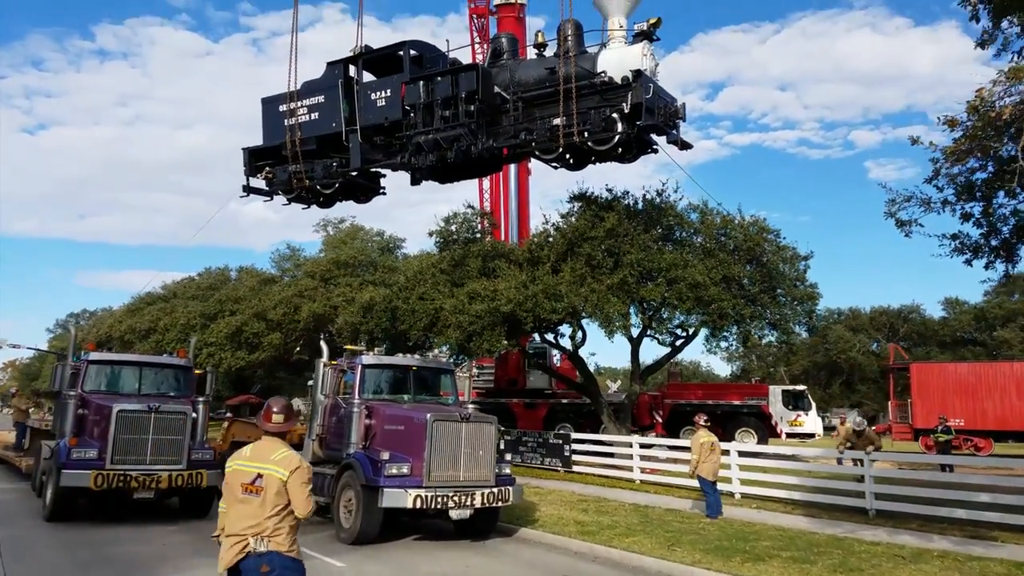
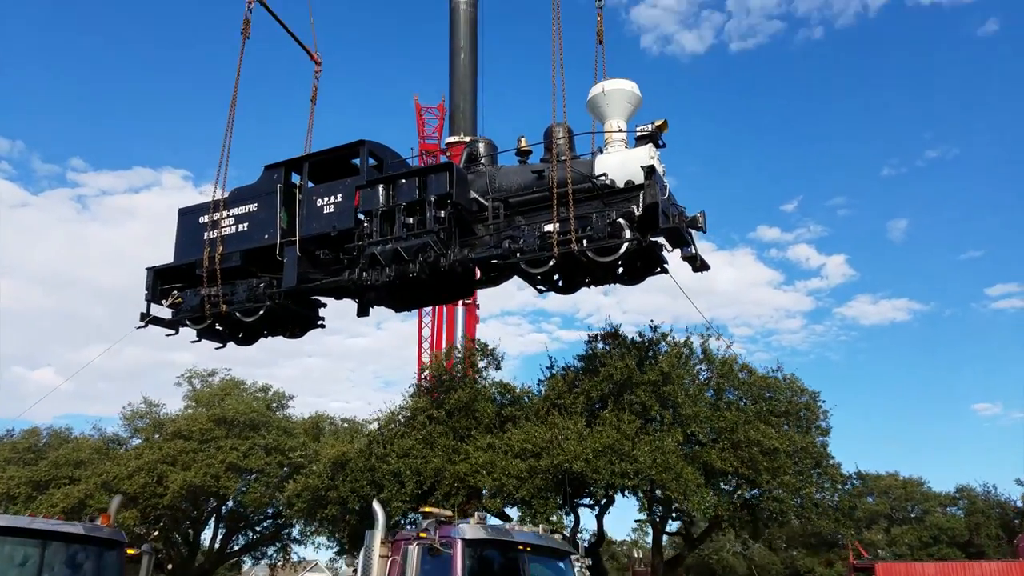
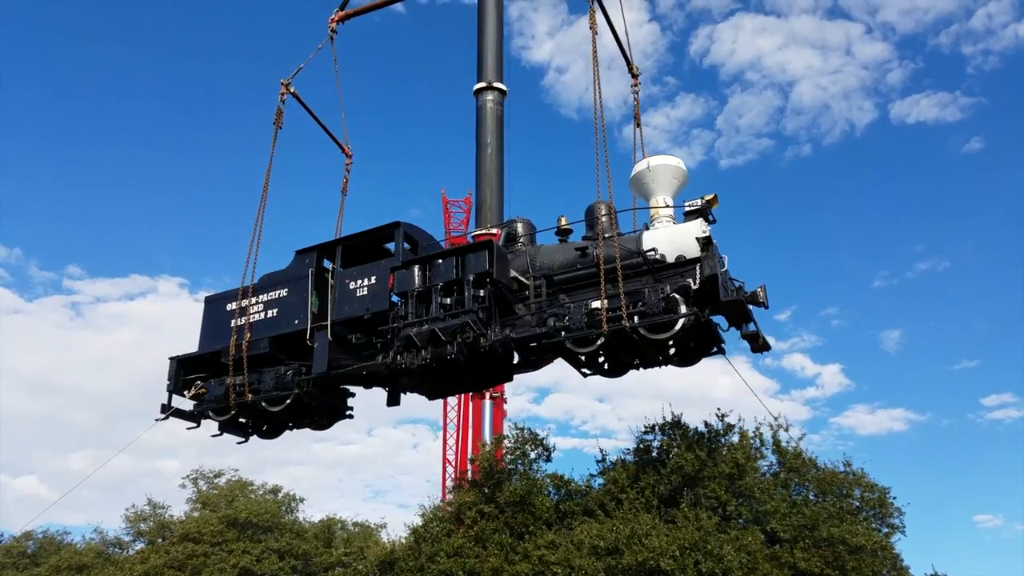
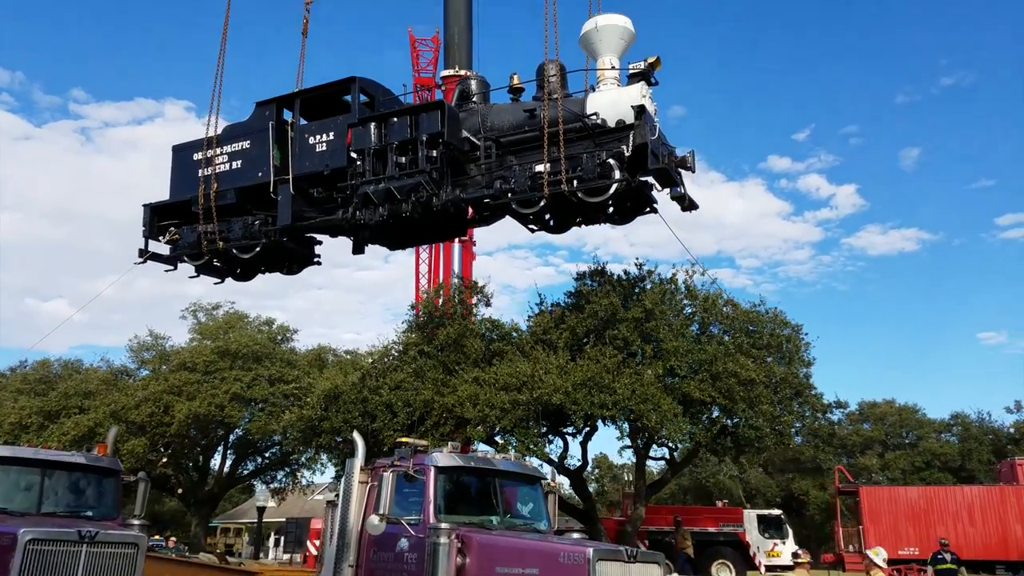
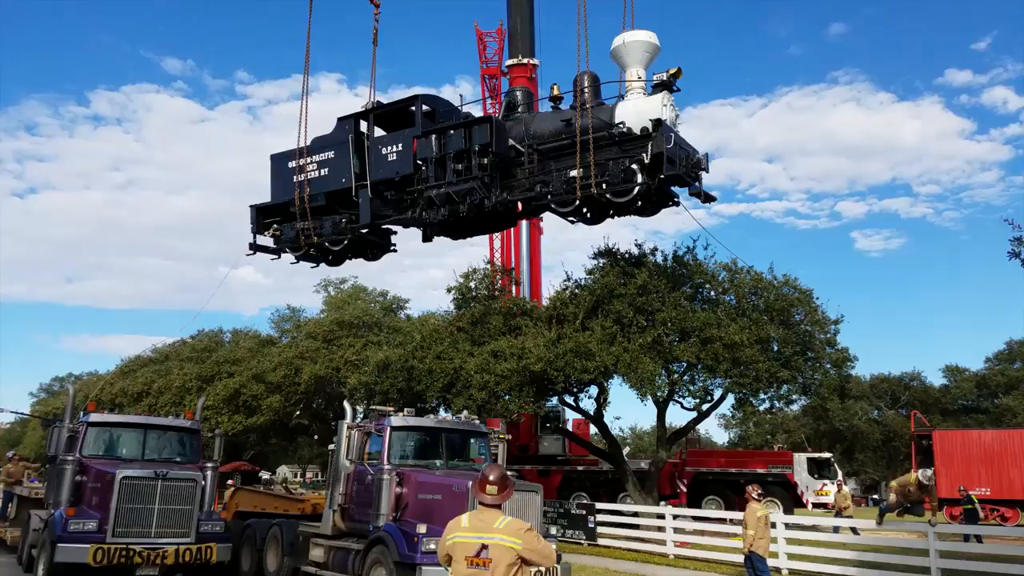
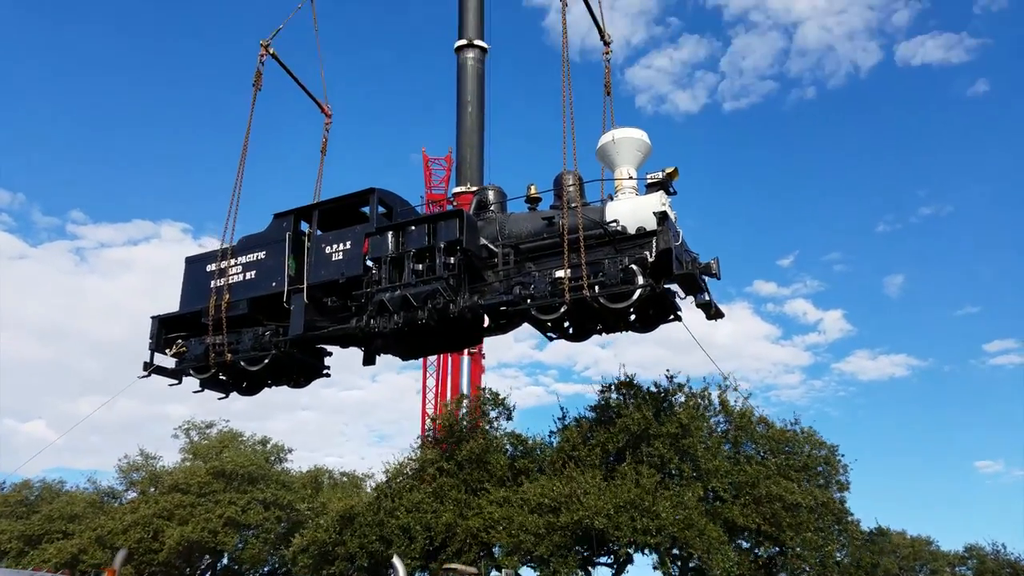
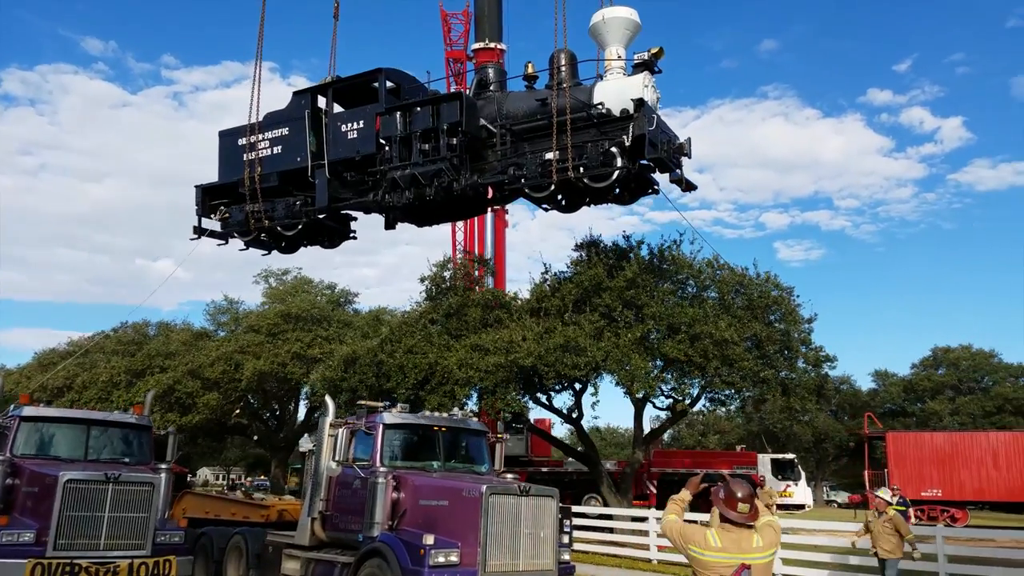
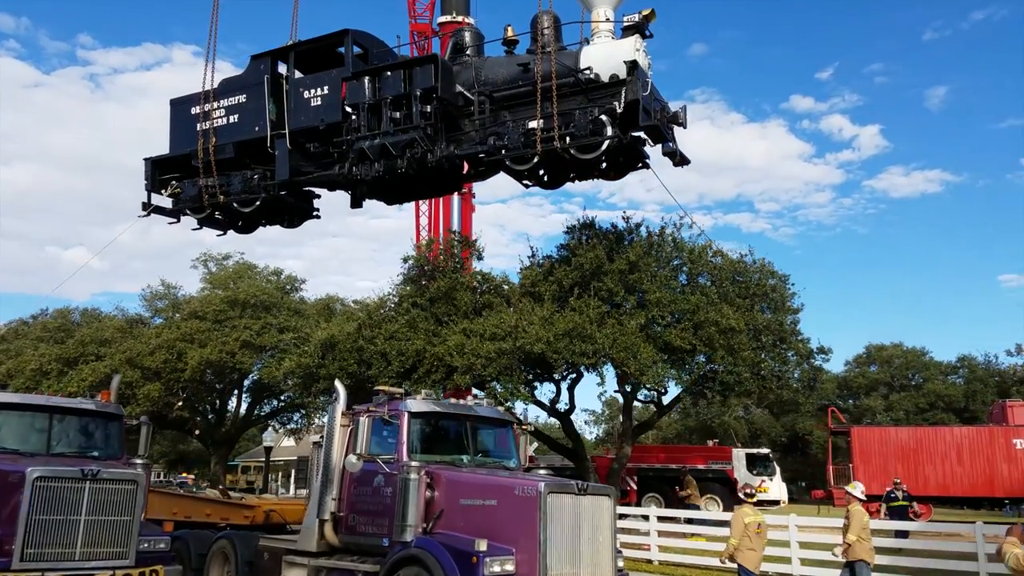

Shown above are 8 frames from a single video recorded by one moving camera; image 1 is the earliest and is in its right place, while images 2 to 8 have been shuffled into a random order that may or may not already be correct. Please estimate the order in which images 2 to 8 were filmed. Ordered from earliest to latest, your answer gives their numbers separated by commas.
5, 7, 8, 4, 2, 6, 3
